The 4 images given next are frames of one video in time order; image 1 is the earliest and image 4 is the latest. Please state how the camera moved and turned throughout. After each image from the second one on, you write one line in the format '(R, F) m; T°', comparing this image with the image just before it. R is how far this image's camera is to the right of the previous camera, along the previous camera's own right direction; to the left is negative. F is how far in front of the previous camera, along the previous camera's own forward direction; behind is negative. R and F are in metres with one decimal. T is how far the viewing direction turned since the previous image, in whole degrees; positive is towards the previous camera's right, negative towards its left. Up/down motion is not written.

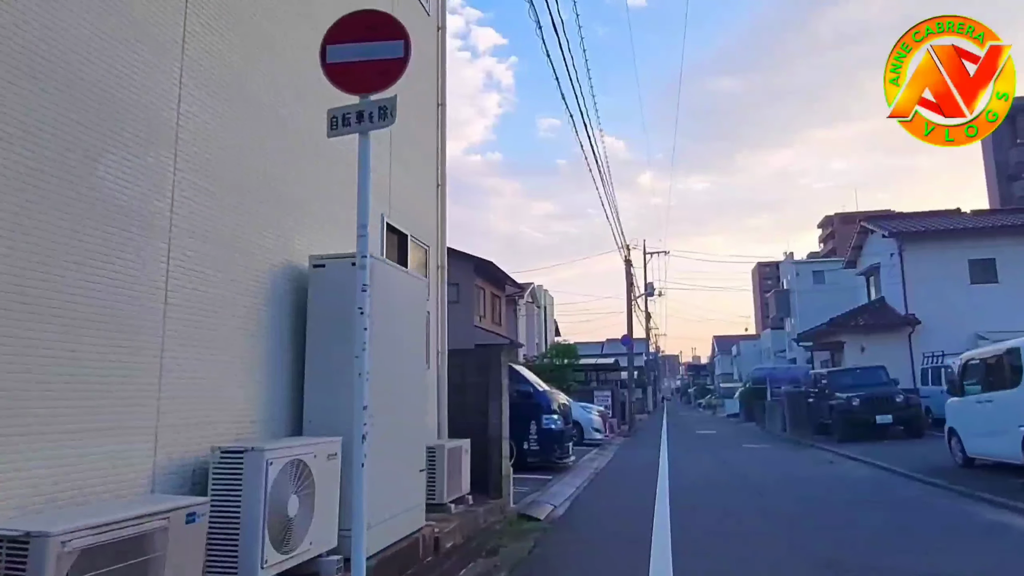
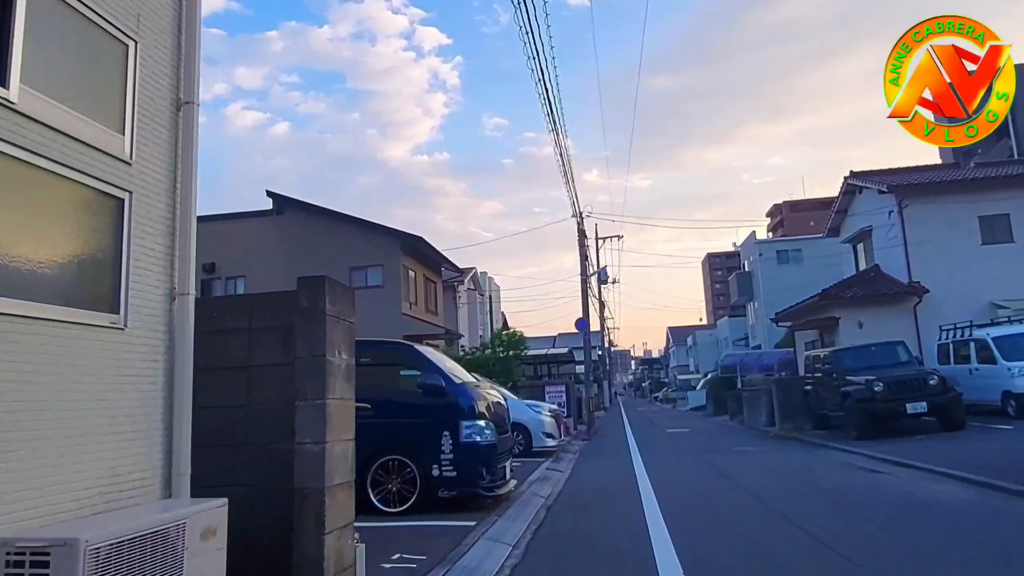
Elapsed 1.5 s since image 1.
(+0.5, +4.6) m; +3°
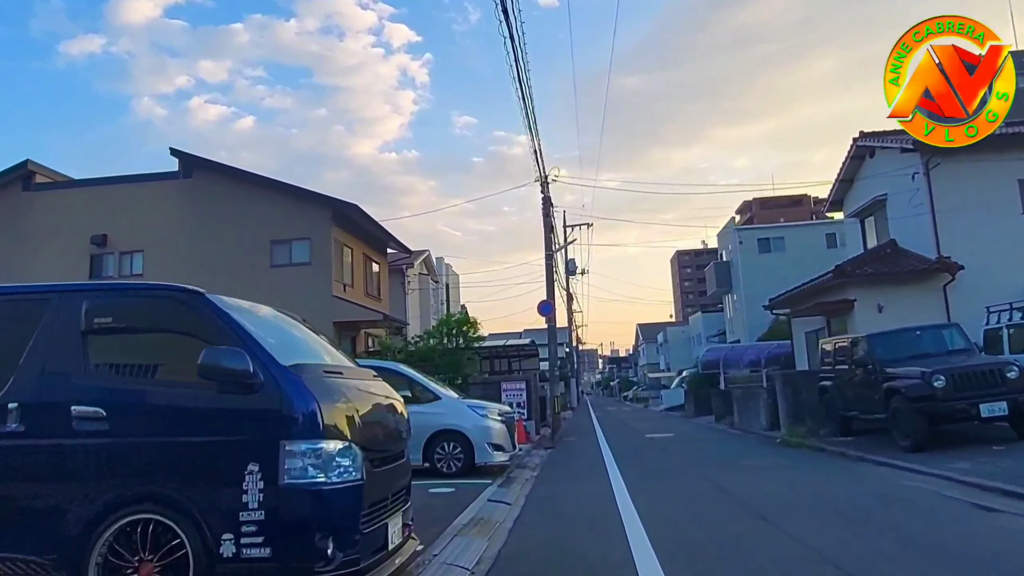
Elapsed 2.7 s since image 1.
(+0.4, +4.1) m; +2°
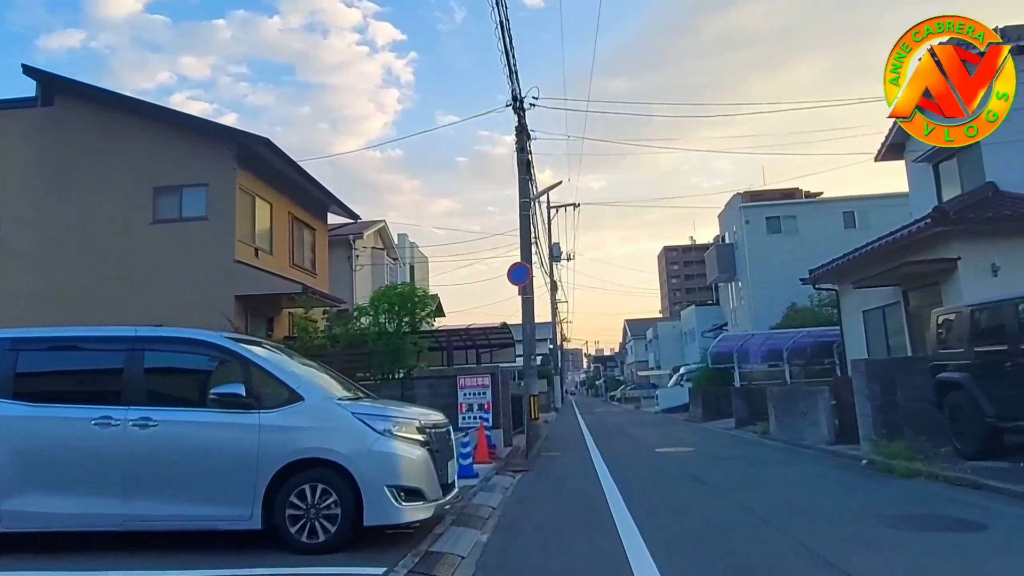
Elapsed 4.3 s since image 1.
(+0.4, +5.6) m; +1°
